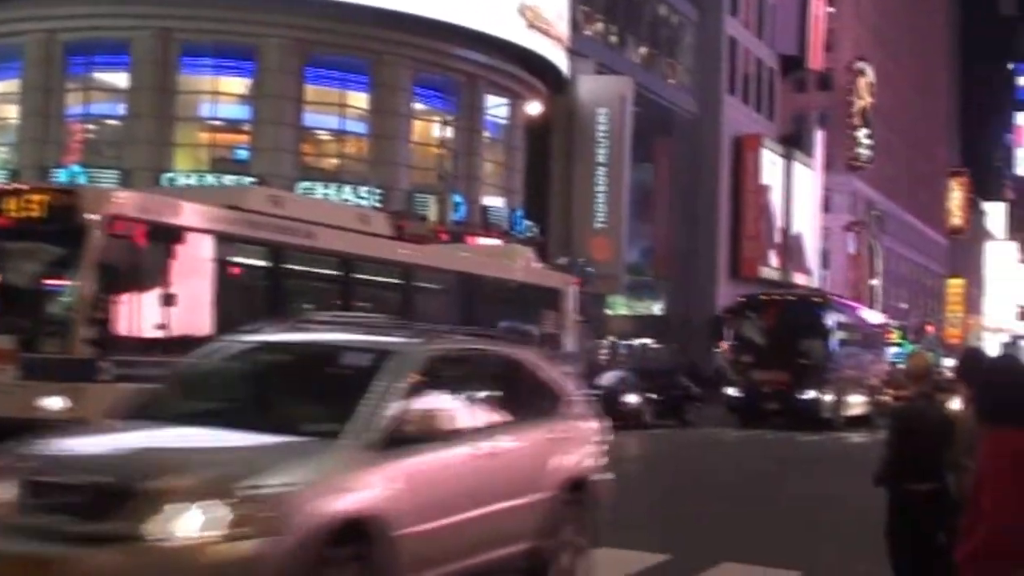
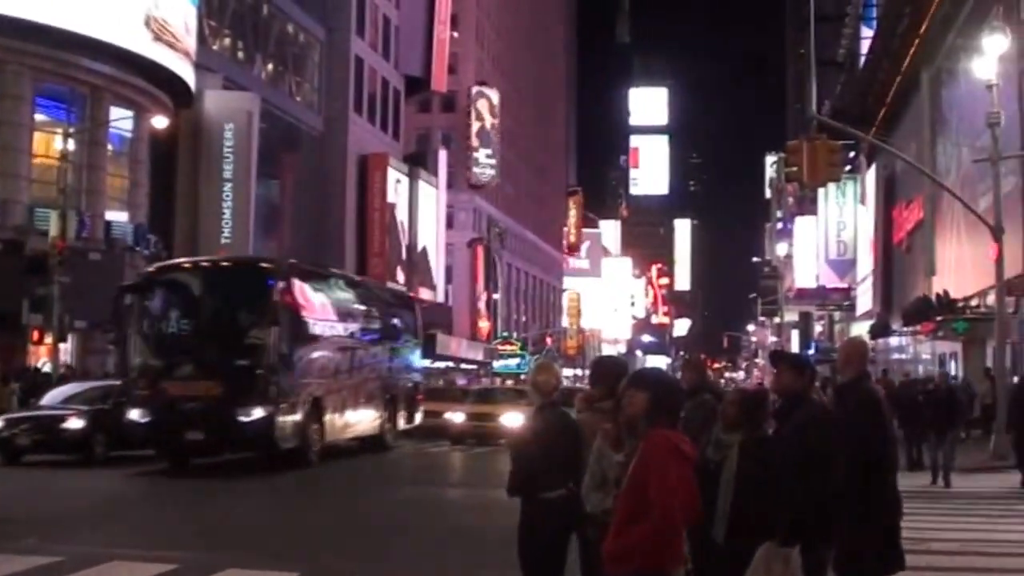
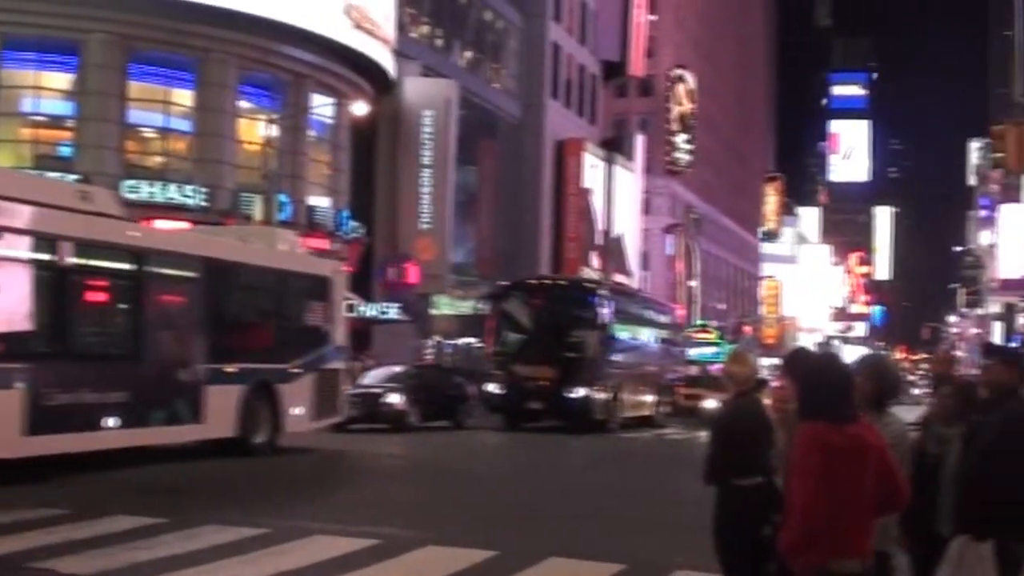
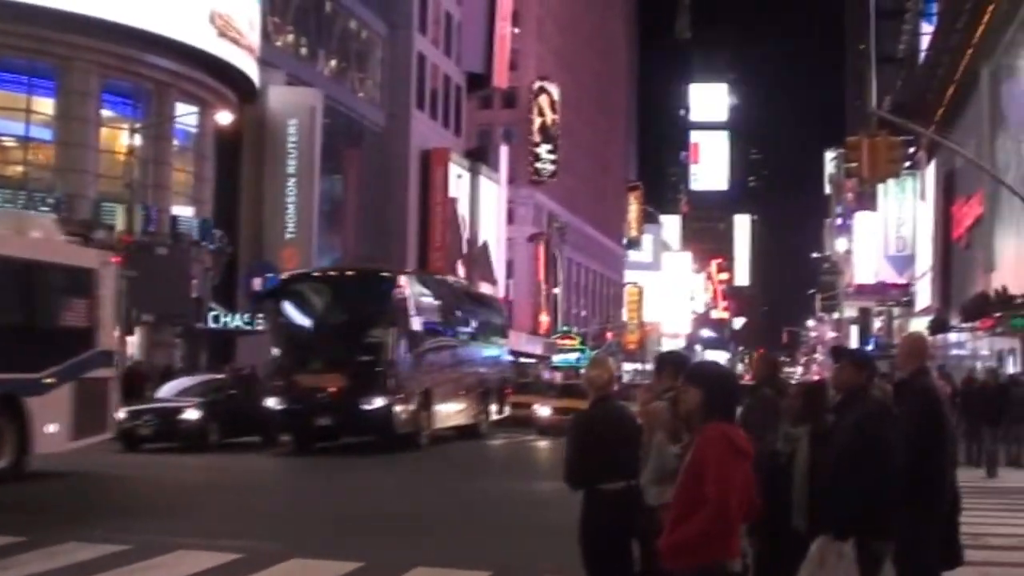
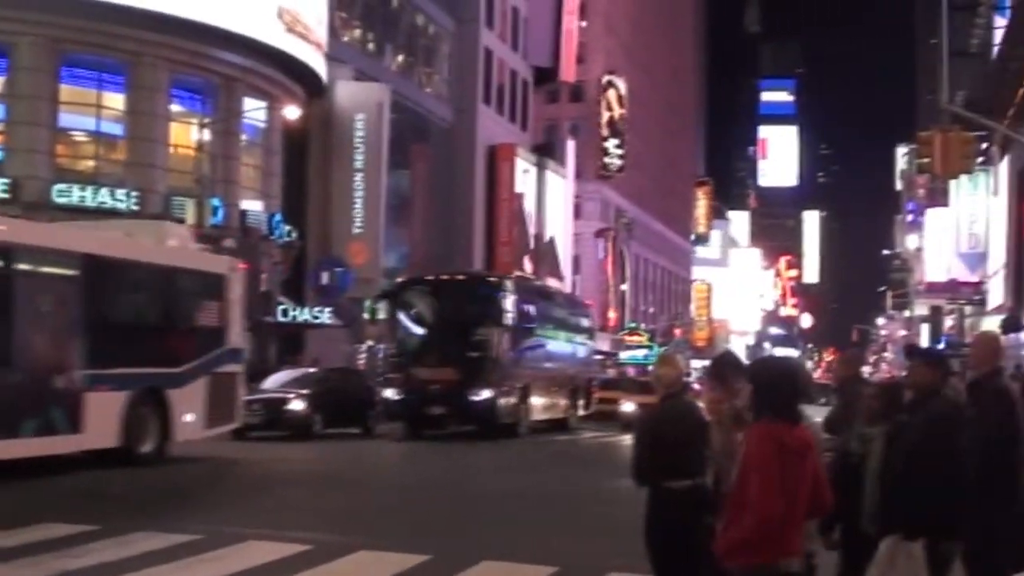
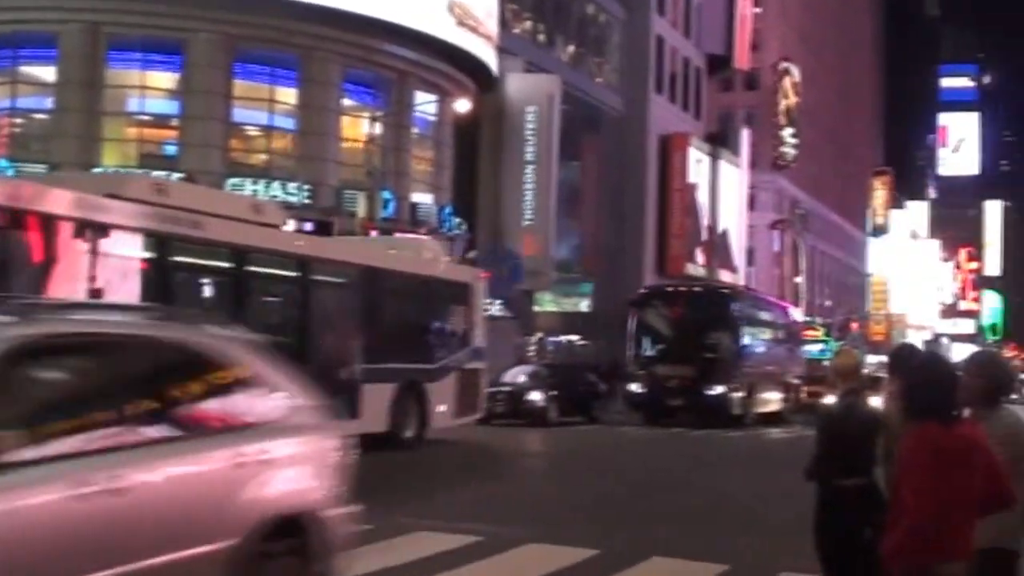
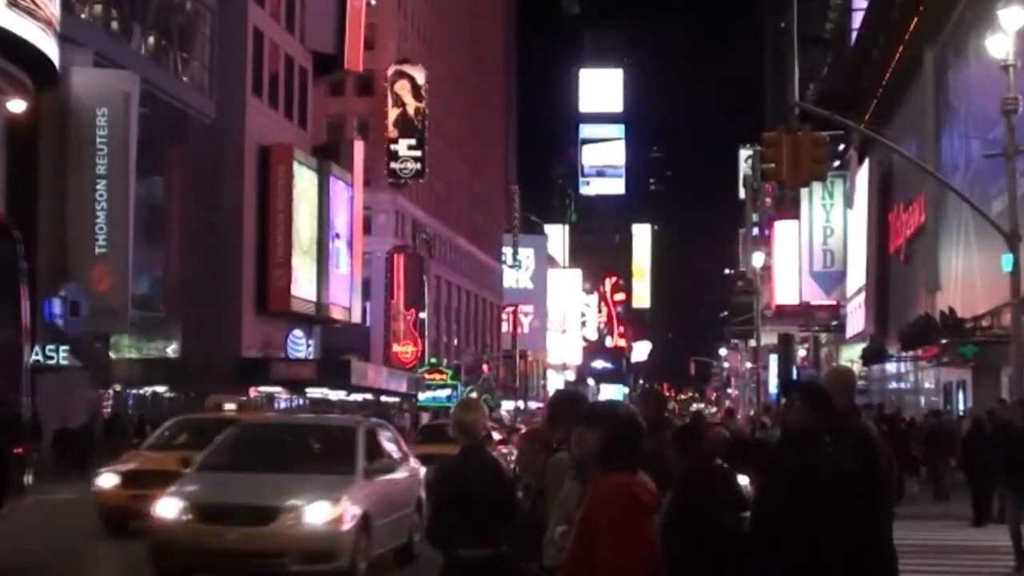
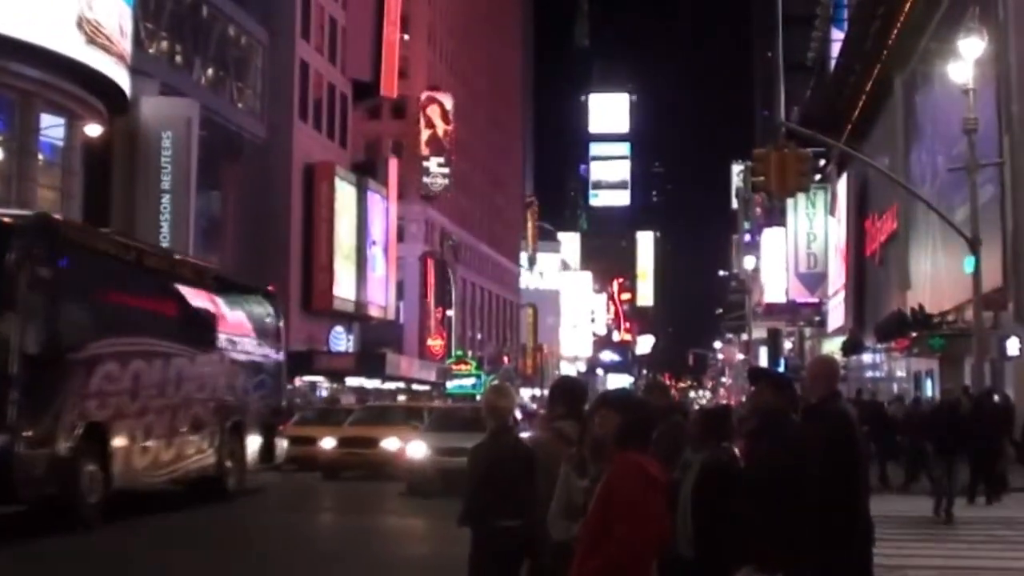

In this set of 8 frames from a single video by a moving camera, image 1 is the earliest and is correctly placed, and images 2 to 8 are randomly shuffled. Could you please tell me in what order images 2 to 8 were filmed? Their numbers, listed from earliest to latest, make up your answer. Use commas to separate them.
6, 3, 5, 4, 2, 8, 7
